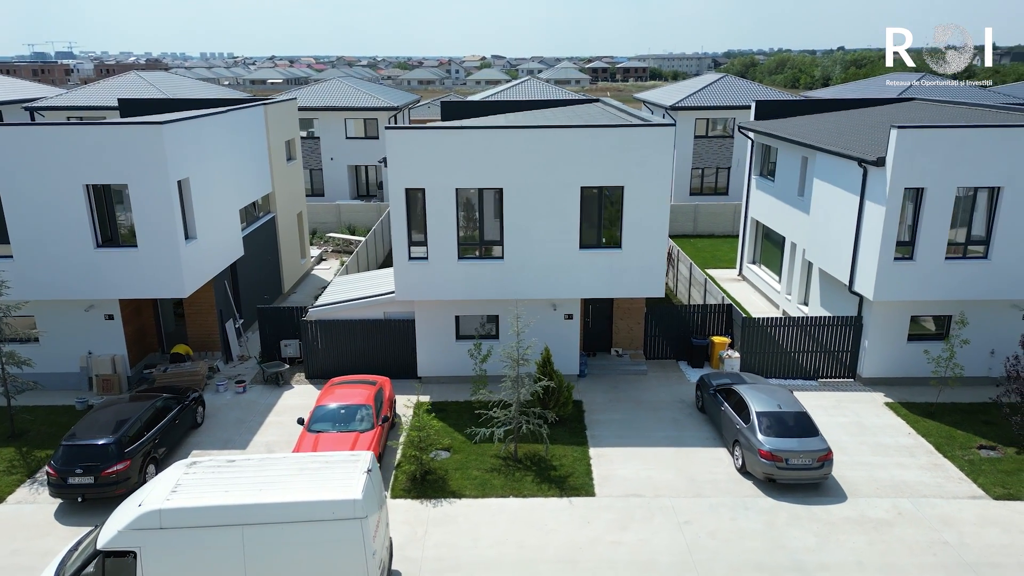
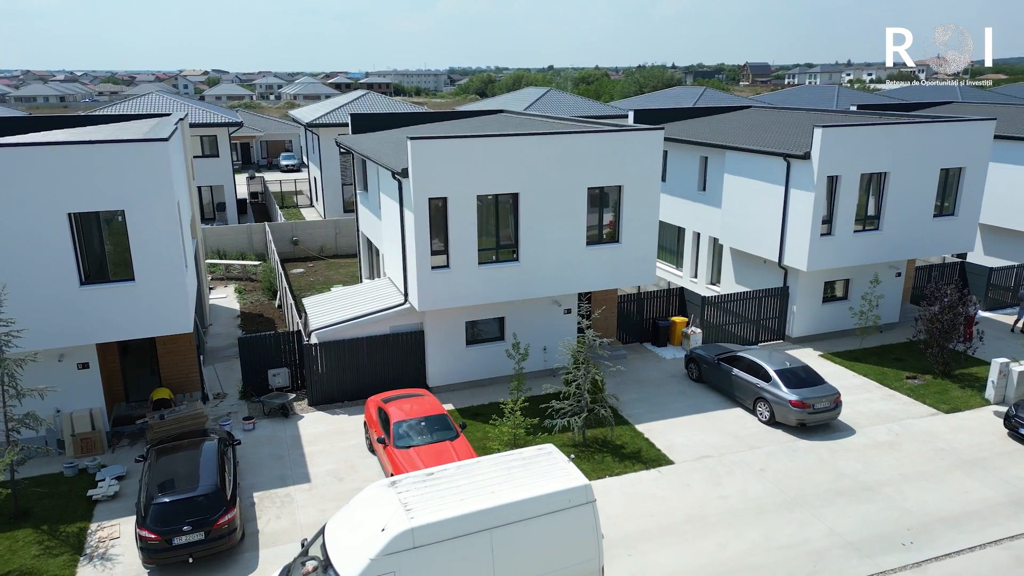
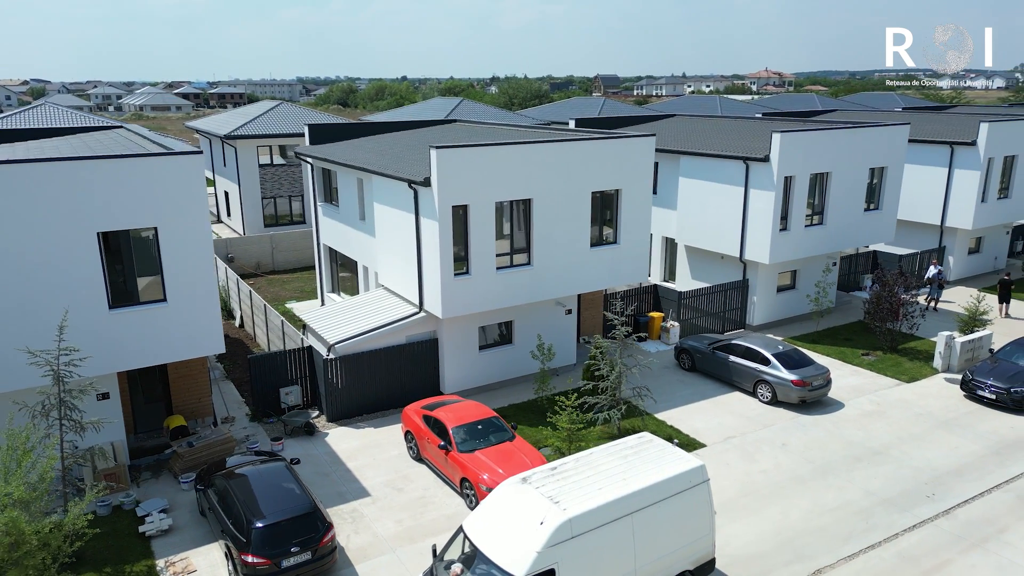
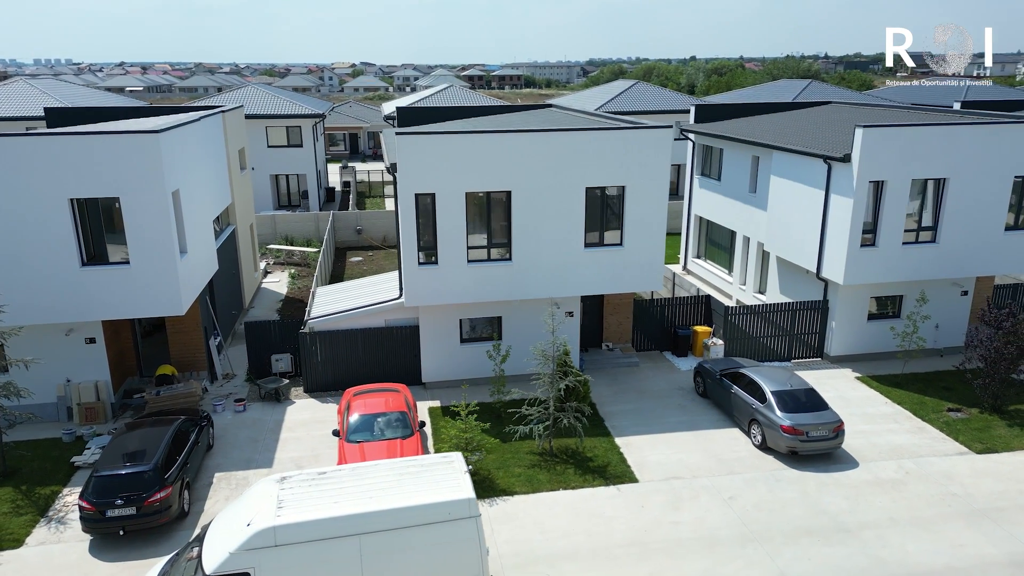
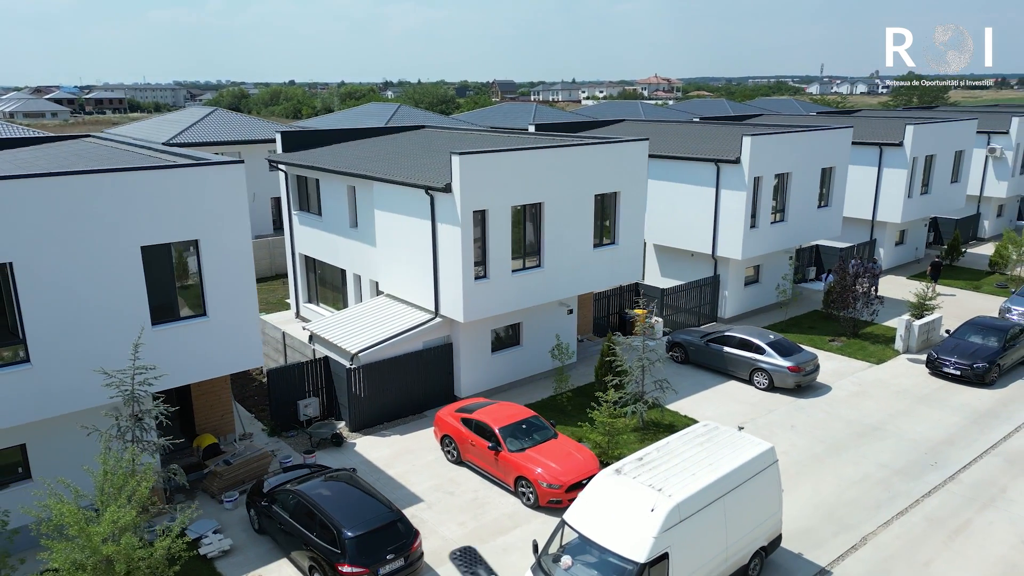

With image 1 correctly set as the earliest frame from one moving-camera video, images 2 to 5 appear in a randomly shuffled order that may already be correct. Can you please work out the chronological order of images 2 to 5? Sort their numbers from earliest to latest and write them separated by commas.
4, 2, 3, 5
